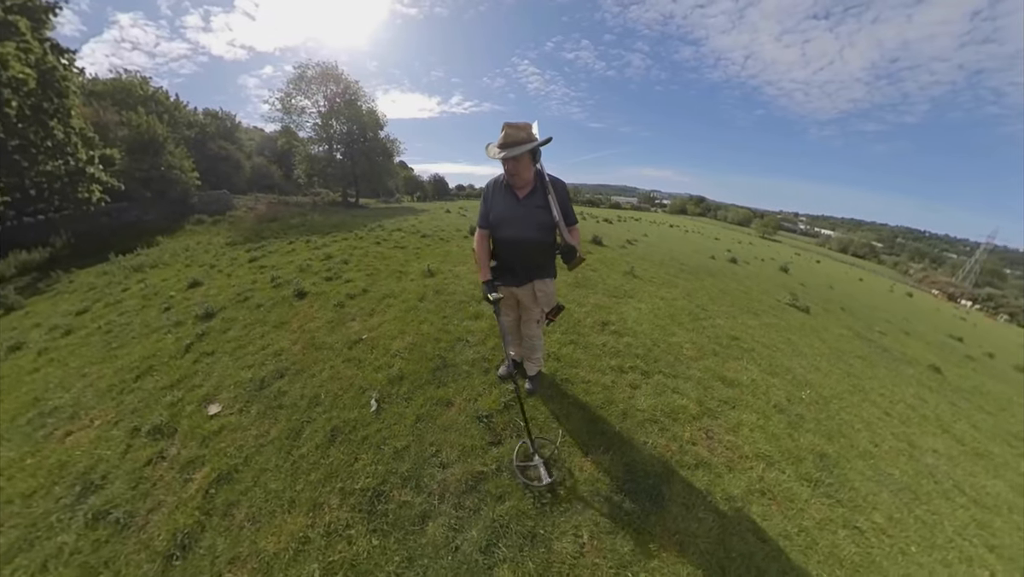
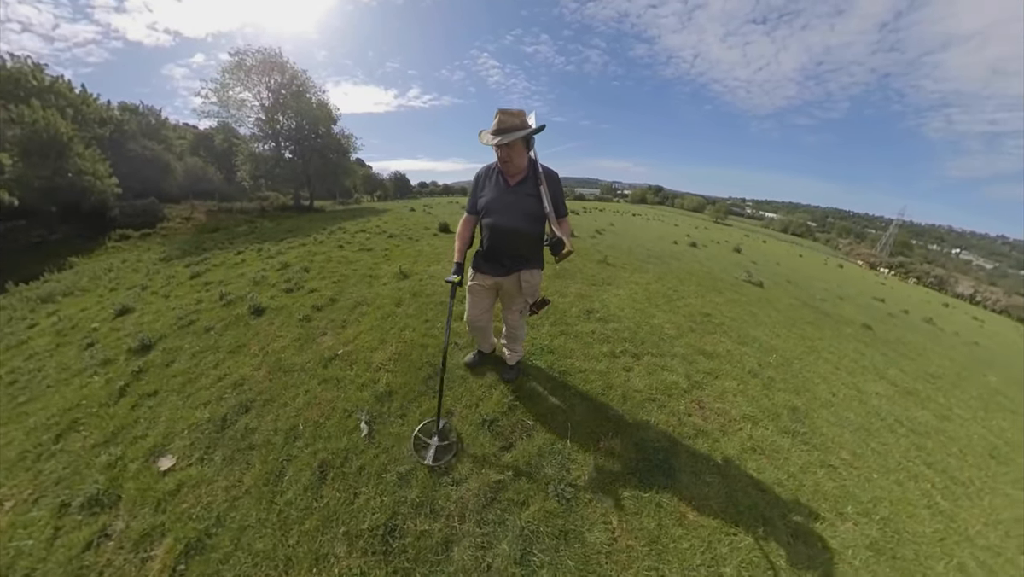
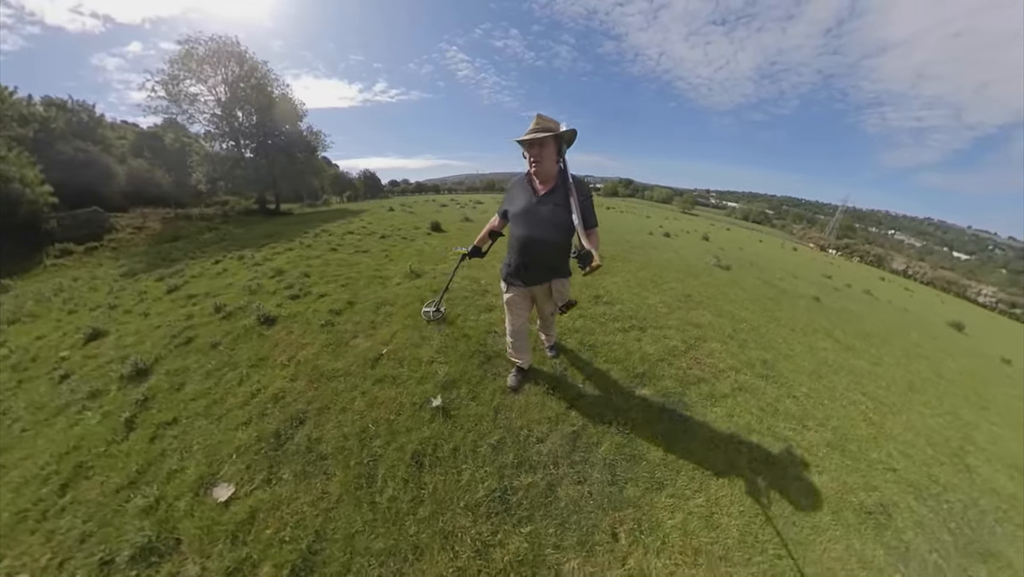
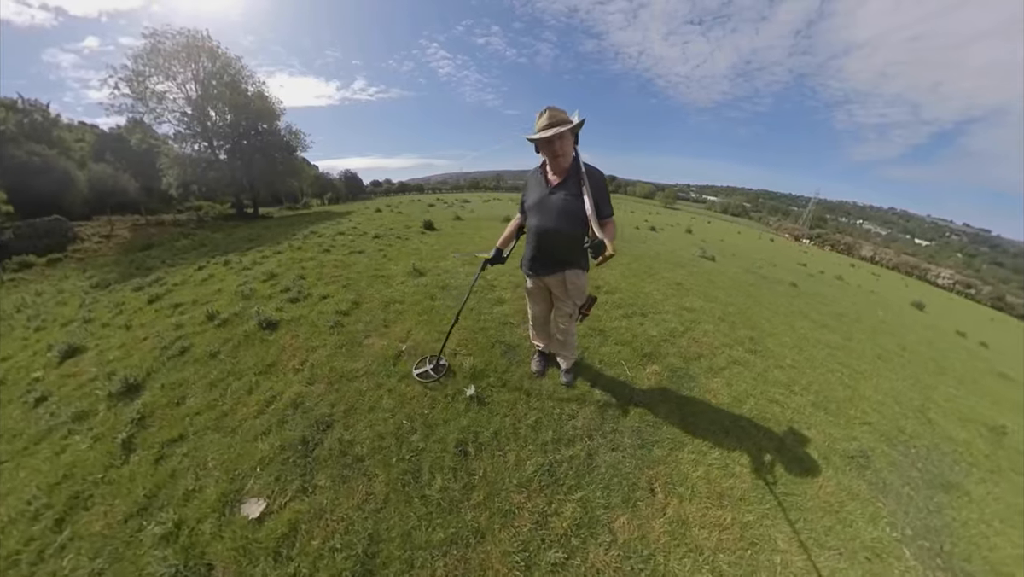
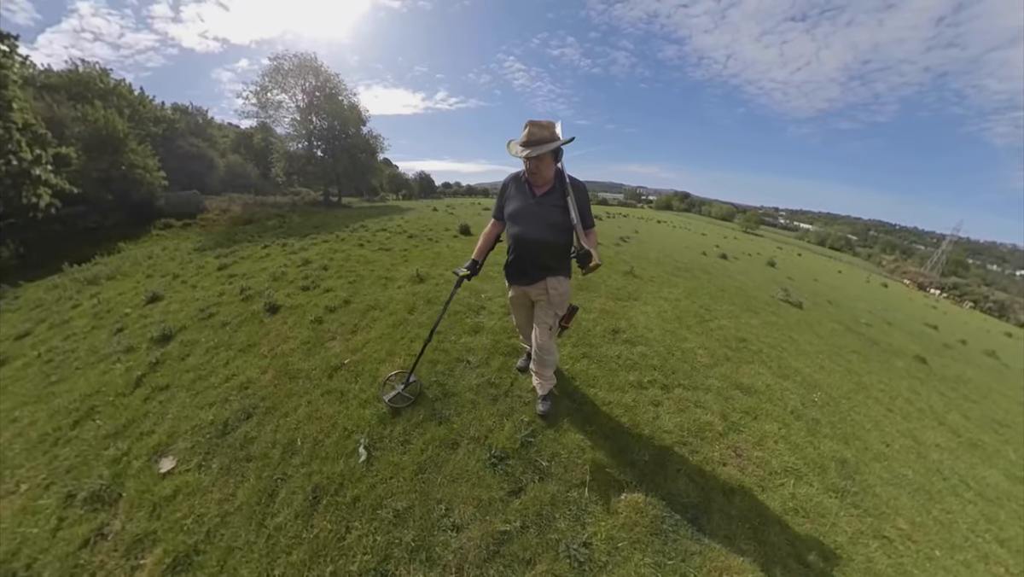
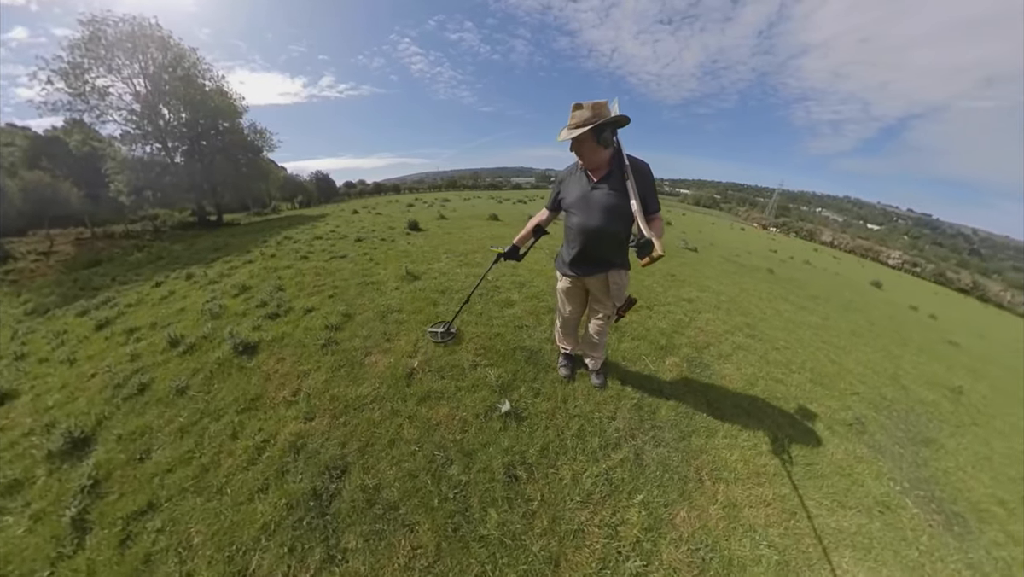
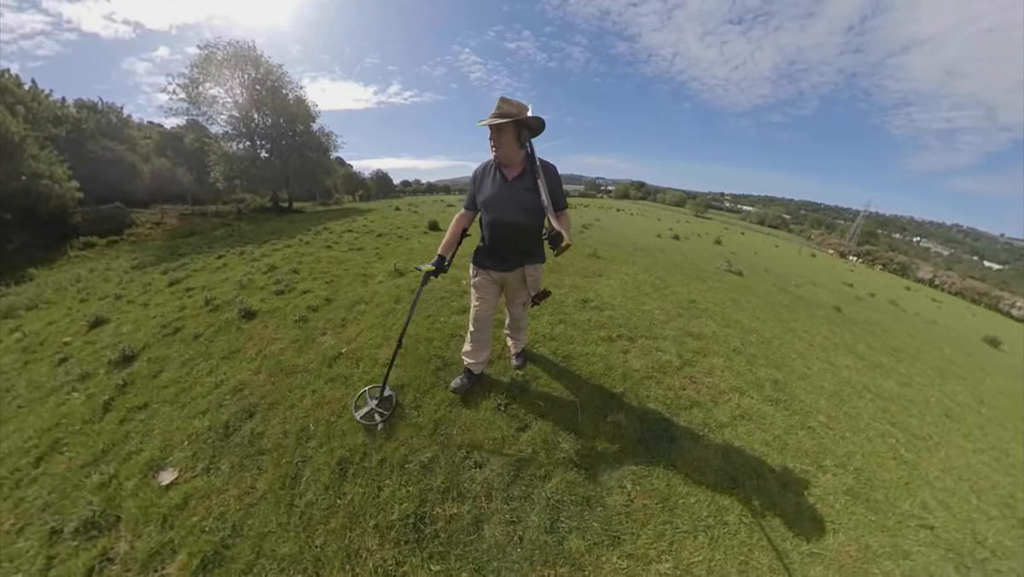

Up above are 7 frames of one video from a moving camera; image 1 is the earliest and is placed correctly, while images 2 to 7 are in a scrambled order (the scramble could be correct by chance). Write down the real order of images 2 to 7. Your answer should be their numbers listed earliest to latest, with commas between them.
5, 2, 7, 3, 4, 6
